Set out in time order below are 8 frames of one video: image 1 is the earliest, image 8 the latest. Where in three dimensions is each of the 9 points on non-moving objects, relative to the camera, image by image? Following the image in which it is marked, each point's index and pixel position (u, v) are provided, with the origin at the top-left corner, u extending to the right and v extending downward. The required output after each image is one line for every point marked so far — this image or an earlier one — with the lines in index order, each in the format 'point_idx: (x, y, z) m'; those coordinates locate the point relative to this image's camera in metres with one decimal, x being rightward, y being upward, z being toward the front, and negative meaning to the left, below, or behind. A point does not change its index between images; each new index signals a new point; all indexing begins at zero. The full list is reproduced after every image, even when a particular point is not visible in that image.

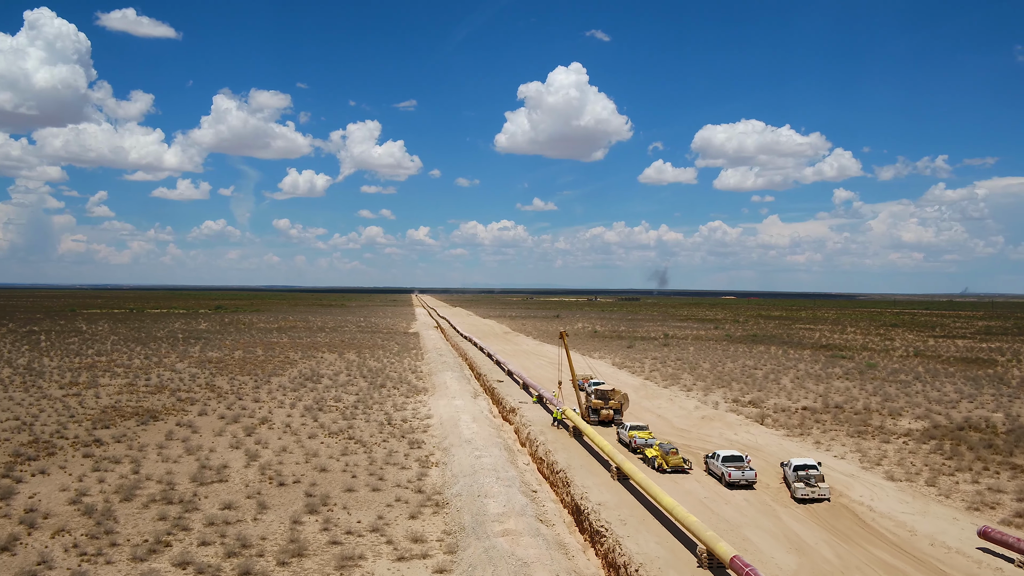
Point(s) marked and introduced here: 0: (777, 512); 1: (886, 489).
0: (+8.1, -6.8, +17.8) m
1: (+12.4, -6.7, +19.4) m
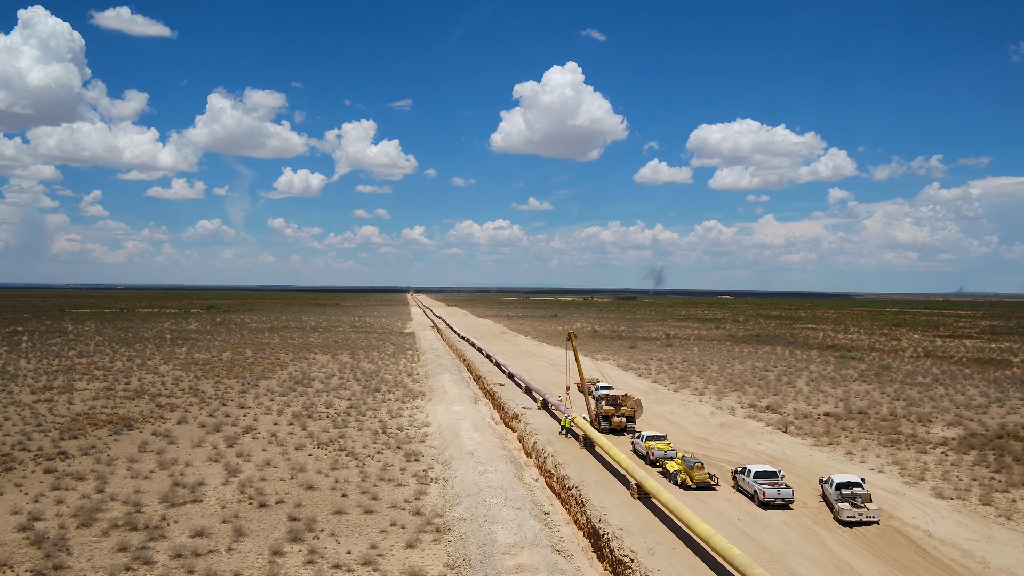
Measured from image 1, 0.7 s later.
0: (+8.4, -6.7, +15.7) m
1: (+12.7, -6.6, +17.4) m
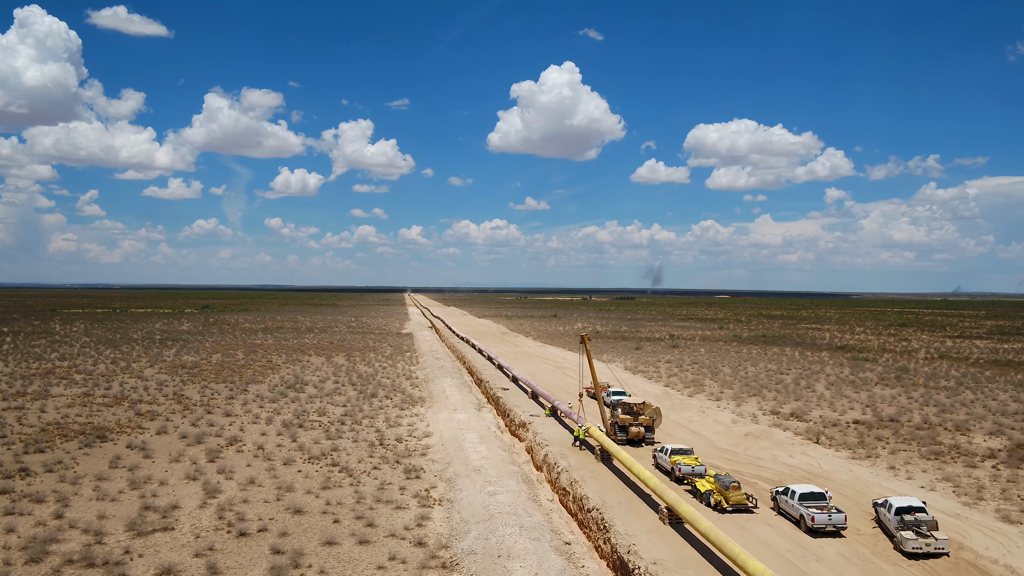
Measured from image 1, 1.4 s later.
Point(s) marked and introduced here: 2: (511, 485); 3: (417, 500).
0: (+8.8, -6.6, +13.7) m
1: (+13.1, -6.5, +15.3) m
2: (0.0, -6.1, +18.2) m
3: (-2.8, -6.3, +17.4) m
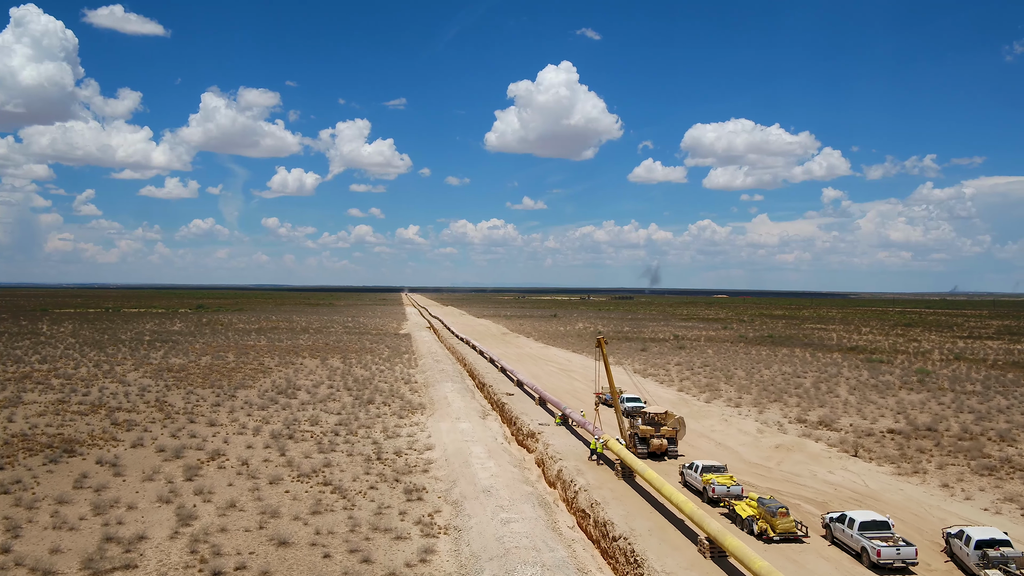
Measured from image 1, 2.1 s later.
0: (+9.2, -6.6, +11.6) m
1: (+13.5, -6.5, +13.2) m
2: (+0.4, -6.1, +16.1) m
3: (-2.4, -6.3, +15.3) m
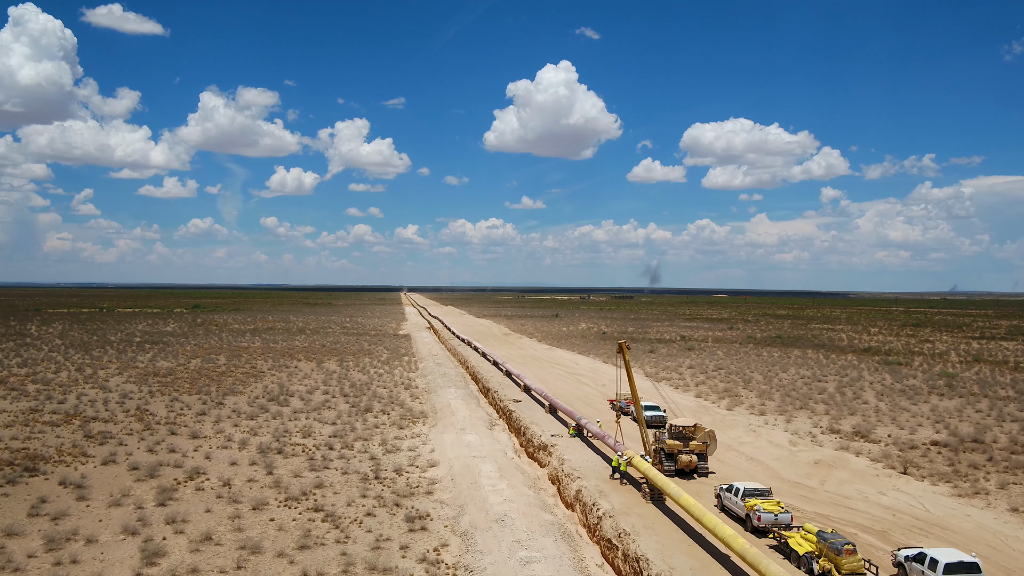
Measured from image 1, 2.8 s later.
0: (+9.7, -6.6, +9.4) m
1: (+14.0, -6.5, +11.1) m
2: (+0.8, -6.1, +13.9) m
3: (-2.0, -6.3, +13.1) m
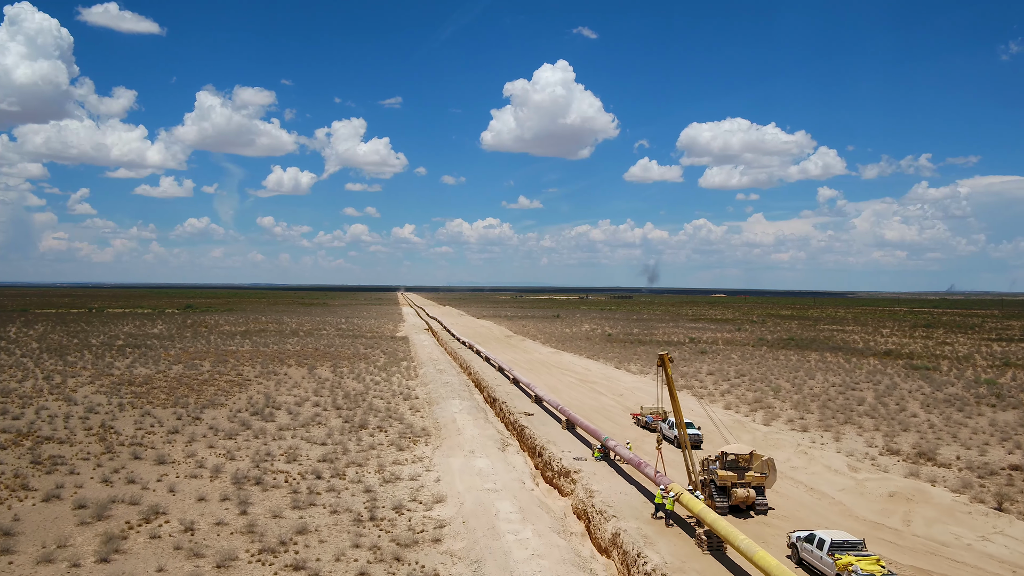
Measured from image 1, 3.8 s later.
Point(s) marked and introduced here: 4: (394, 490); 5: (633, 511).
0: (+10.4, -6.6, +6.2) m
1: (+14.7, -6.5, +7.9) m
2: (+1.5, -6.1, +10.6) m
3: (-1.3, -6.3, +9.8) m
4: (-3.7, -6.2, +18.0) m
5: (+3.4, -6.4, +16.9) m
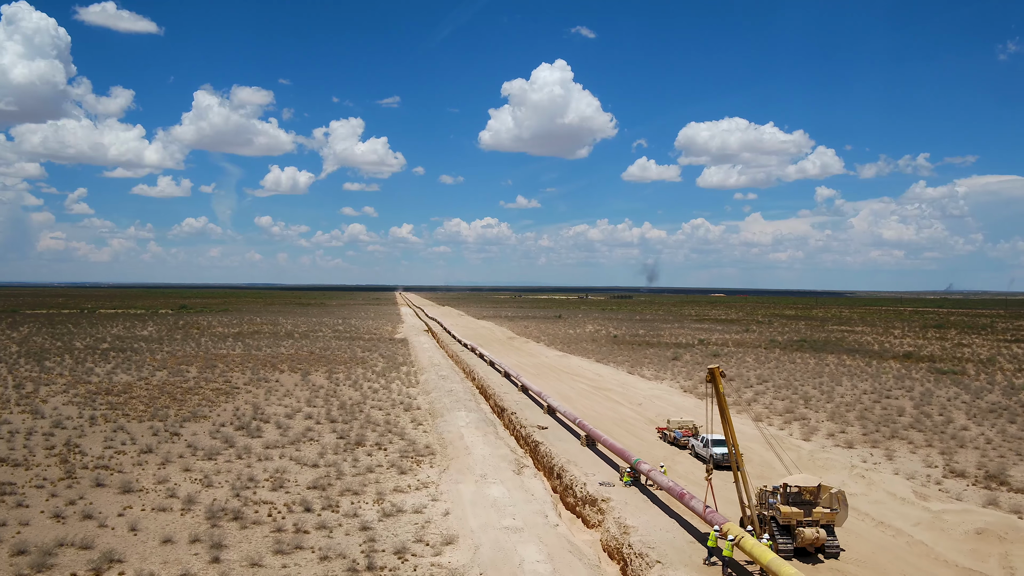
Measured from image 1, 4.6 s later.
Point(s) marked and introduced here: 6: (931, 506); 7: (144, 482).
0: (+11.0, -6.7, +3.5) m
1: (+15.3, -6.6, +5.2) m
2: (+2.1, -6.2, +7.9) m
3: (-0.7, -6.4, +7.1) m
4: (-3.1, -6.3, +15.4) m
5: (+4.0, -6.4, +14.2) m
6: (+12.4, -6.4, +17.3) m
7: (-11.8, -6.2, +18.9) m
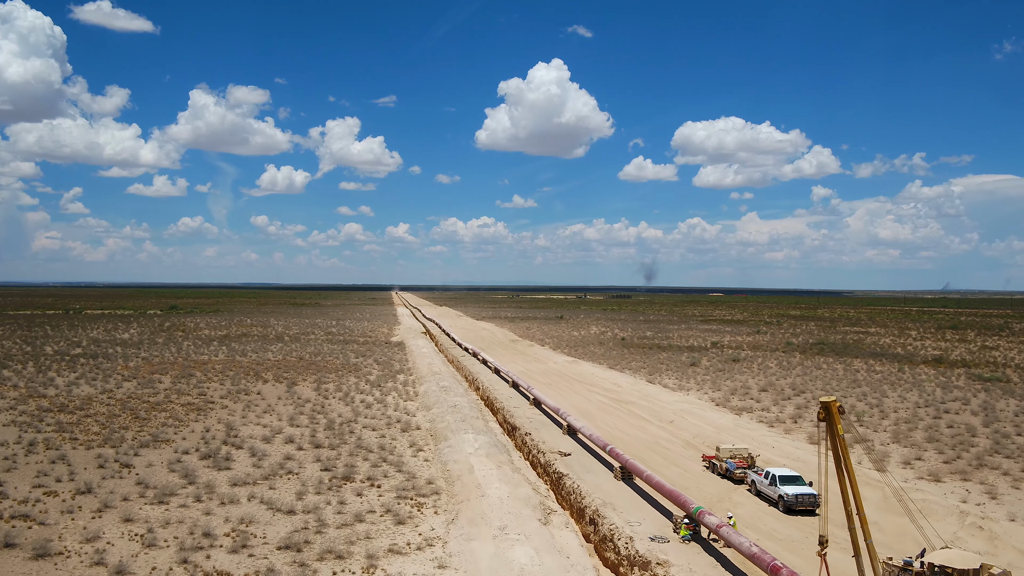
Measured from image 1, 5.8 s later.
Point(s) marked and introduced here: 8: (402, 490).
0: (+11.8, -6.8, -0.5) m
1: (+16.1, -6.6, +1.3) m
2: (+2.9, -6.3, +3.9) m
3: (+0.1, -6.5, +3.1) m
4: (-2.3, -6.3, +11.3) m
5: (+4.8, -6.5, +10.2) m
6: (+13.1, -6.5, +13.3) m
7: (-11.1, -6.3, +14.7) m
8: (-3.4, -6.3, +18.3) m
